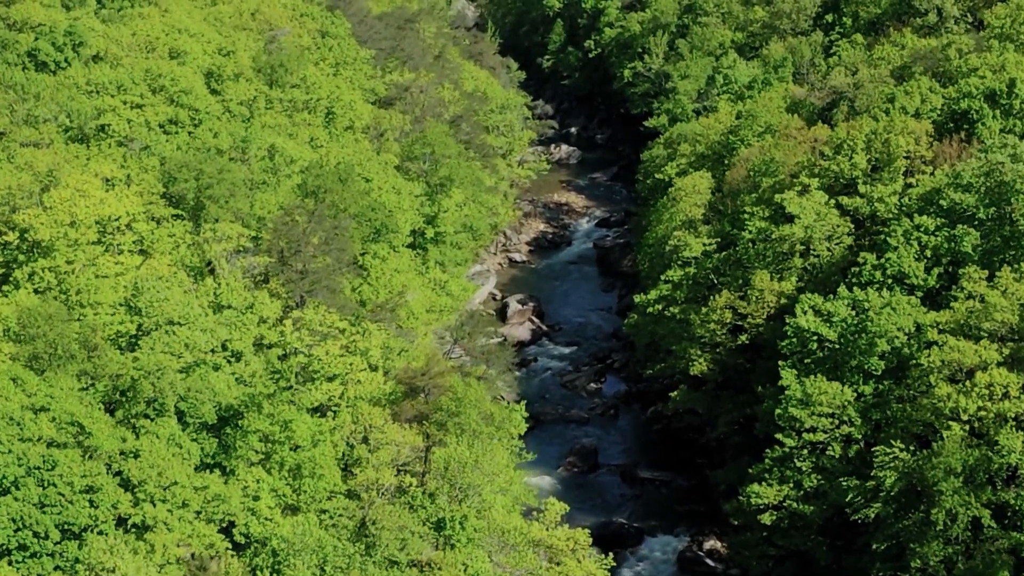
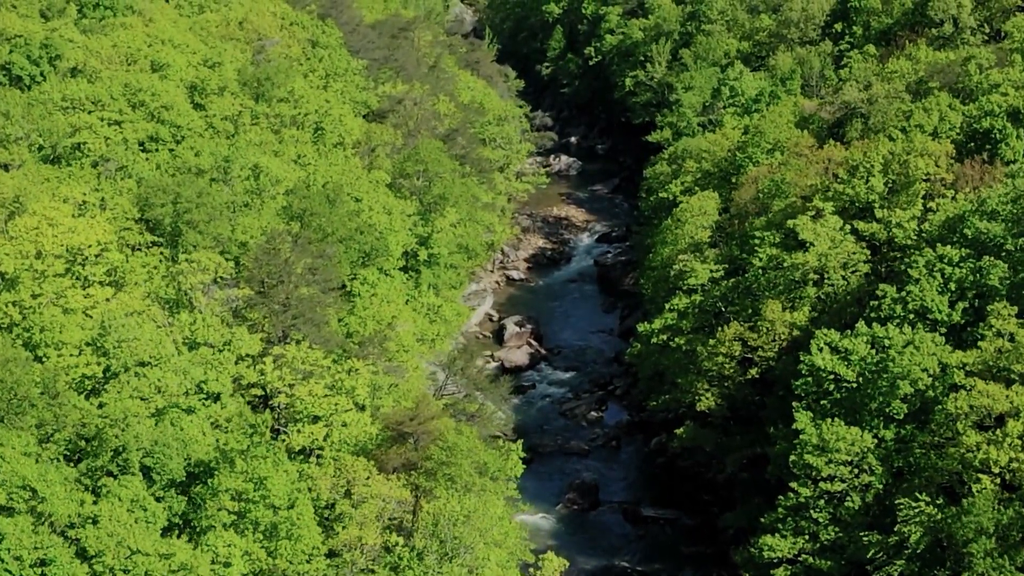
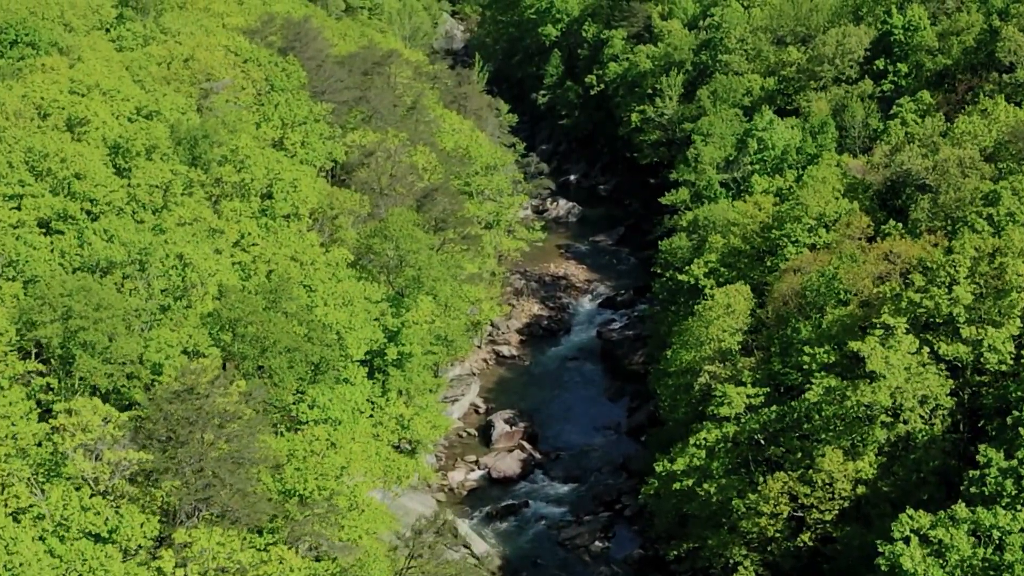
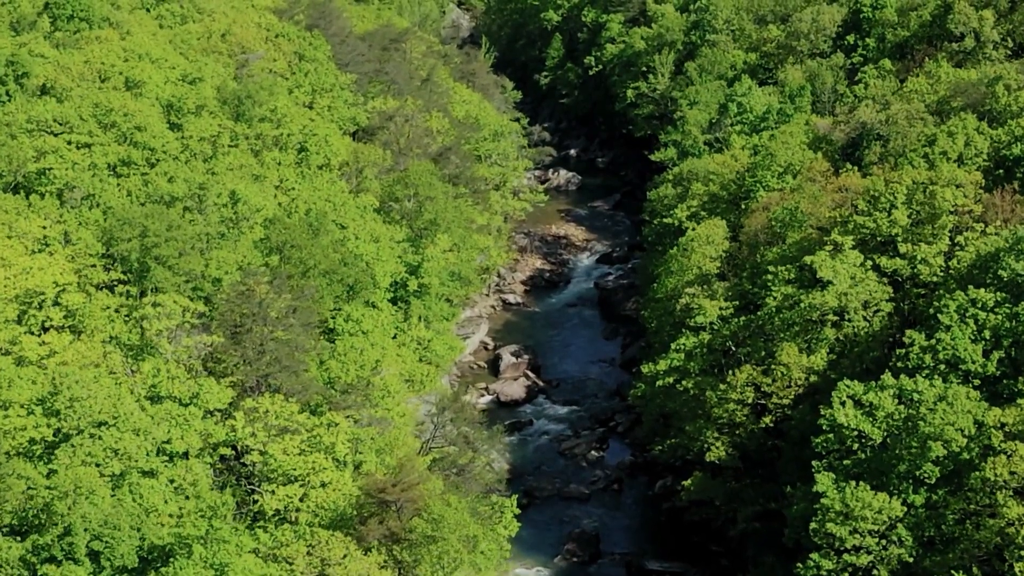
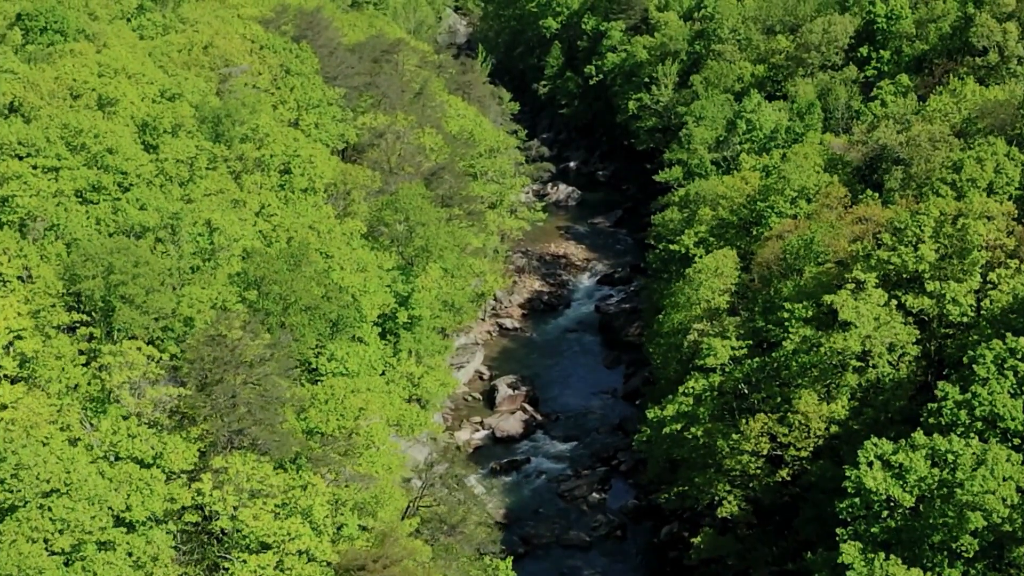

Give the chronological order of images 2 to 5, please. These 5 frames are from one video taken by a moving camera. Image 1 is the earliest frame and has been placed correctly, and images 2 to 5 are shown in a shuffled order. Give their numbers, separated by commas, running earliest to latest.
2, 4, 5, 3
